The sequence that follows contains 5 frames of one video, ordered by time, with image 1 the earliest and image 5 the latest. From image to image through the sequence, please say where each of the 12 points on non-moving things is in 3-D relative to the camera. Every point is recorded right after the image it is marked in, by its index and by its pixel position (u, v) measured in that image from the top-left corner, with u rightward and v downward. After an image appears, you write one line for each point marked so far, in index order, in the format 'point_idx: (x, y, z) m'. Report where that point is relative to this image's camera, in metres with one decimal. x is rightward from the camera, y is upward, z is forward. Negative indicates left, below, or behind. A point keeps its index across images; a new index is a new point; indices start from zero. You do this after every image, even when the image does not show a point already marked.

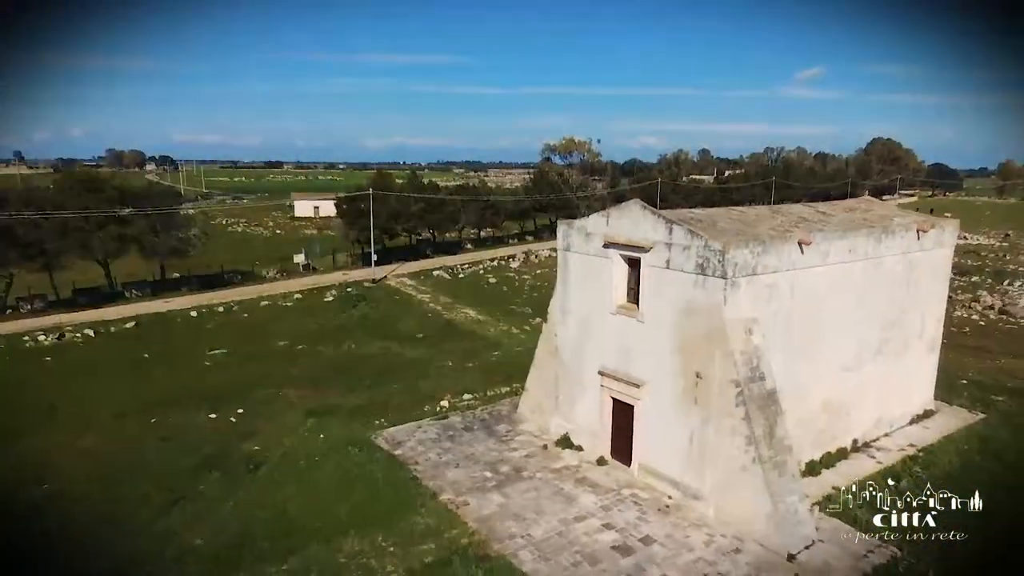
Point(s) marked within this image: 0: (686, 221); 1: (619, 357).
0: (+3.1, +1.2, +11.7) m
1: (+2.1, -1.3, +12.8) m
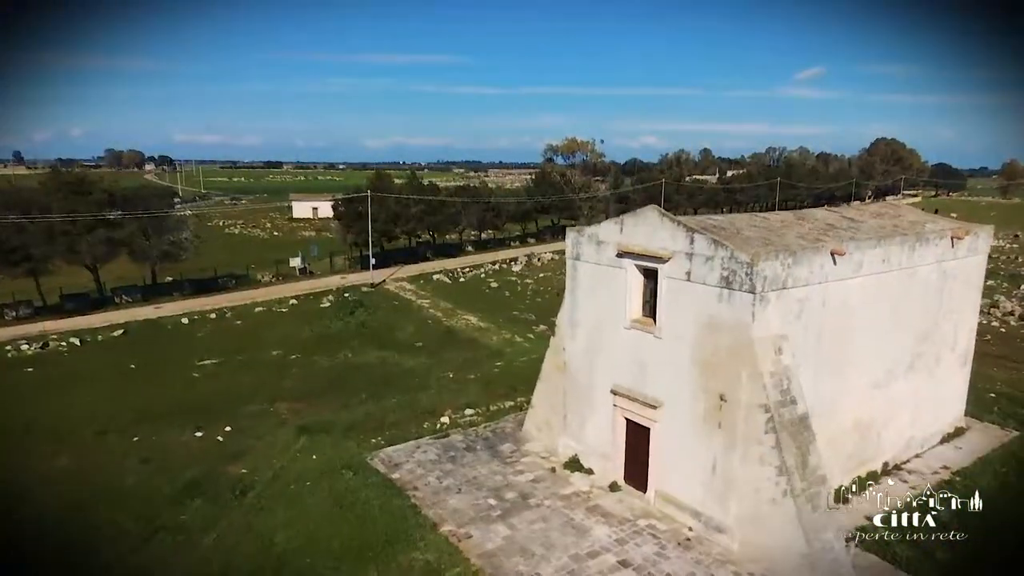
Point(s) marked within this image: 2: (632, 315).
0: (+3.3, +1.0, +10.7) m
1: (+2.2, -1.5, +11.9) m
2: (+2.2, -0.5, +11.8) m
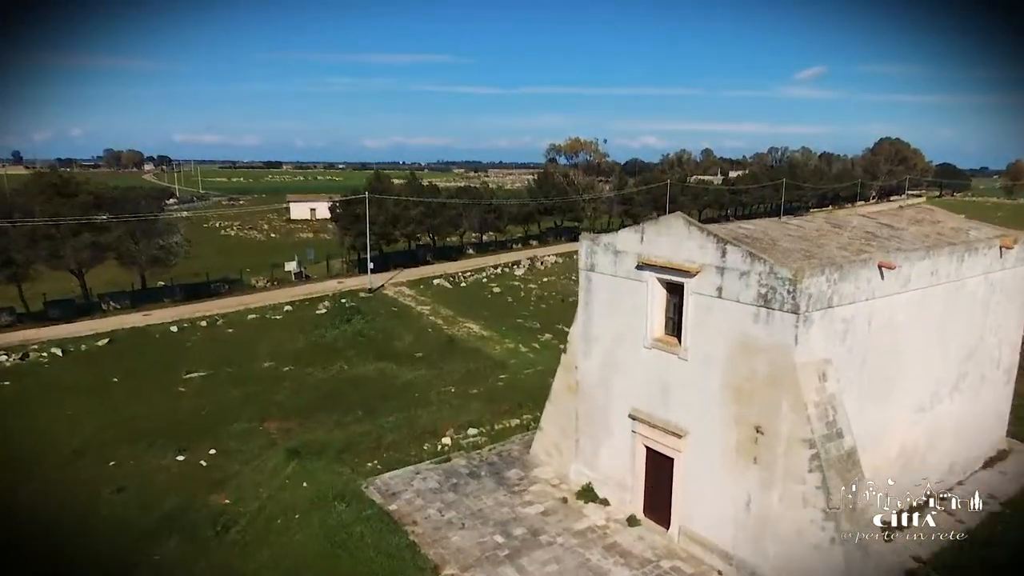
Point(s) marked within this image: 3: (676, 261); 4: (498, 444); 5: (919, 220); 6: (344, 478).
0: (+3.4, +0.7, +9.6) m
1: (+2.3, -1.8, +10.8) m
2: (+2.3, -0.8, +10.7) m
3: (+2.5, +0.4, +10.0) m
4: (-0.3, -3.5, +14.5) m
5: (+8.1, +1.4, +12.9) m
6: (-3.4, -3.8, +13.0) m
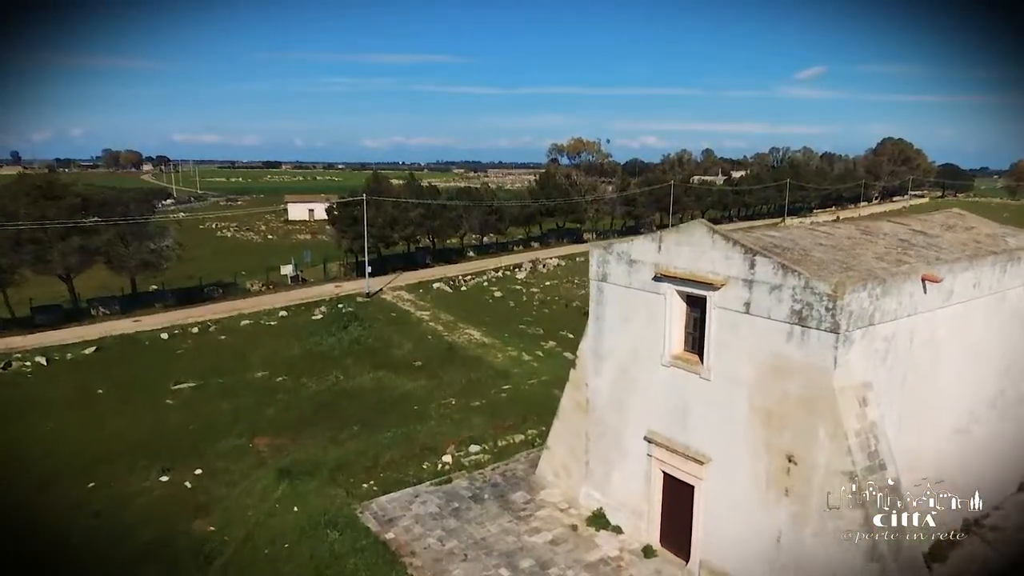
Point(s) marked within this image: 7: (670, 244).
0: (+3.5, +0.5, +8.8) m
1: (+2.4, -2.0, +10.0) m
2: (+2.4, -1.0, +9.8) m
3: (+2.6, +0.2, +9.2) m
4: (-0.2, -3.7, +13.7) m
5: (+8.2, +1.2, +12.1) m
6: (-3.3, -4.0, +12.2) m
7: (+2.3, +0.7, +9.6) m
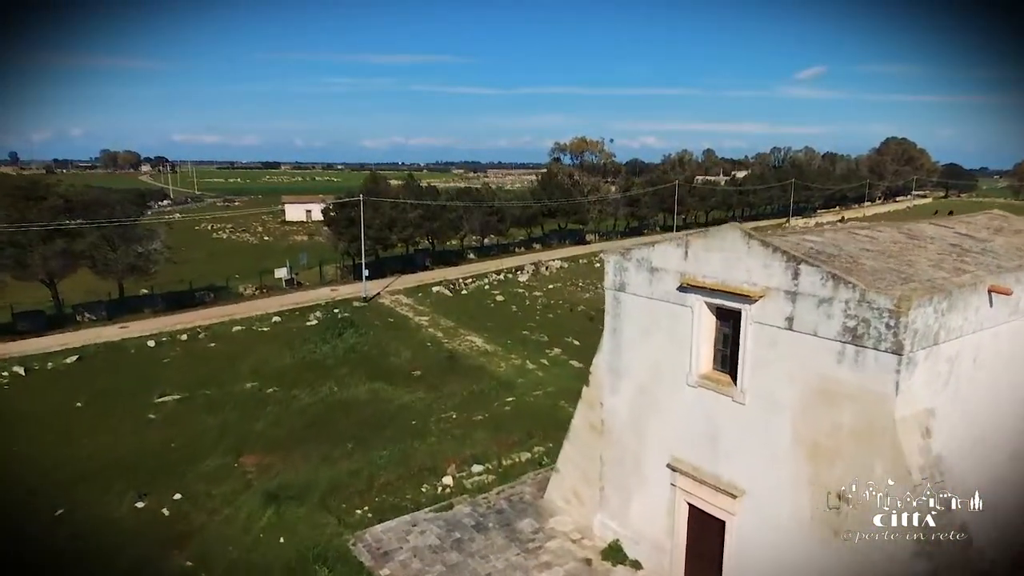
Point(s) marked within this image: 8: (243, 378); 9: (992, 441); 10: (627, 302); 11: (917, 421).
0: (+3.6, +0.4, +7.8) m
1: (+2.5, -2.1, +8.9) m
2: (+2.6, -1.1, +8.8) m
3: (+2.8, +0.1, +8.2) m
4: (-0.1, -3.9, +12.6) m
5: (+8.3, +1.0, +11.0) m
6: (-3.2, -4.2, +11.2) m
7: (+2.5, +0.5, +8.5) m
8: (-7.9, -2.6, +19.0) m
9: (+6.0, -2.0, +8.3) m
10: (+1.7, -0.2, +9.7) m
11: (+4.3, -1.4, +6.9) m
